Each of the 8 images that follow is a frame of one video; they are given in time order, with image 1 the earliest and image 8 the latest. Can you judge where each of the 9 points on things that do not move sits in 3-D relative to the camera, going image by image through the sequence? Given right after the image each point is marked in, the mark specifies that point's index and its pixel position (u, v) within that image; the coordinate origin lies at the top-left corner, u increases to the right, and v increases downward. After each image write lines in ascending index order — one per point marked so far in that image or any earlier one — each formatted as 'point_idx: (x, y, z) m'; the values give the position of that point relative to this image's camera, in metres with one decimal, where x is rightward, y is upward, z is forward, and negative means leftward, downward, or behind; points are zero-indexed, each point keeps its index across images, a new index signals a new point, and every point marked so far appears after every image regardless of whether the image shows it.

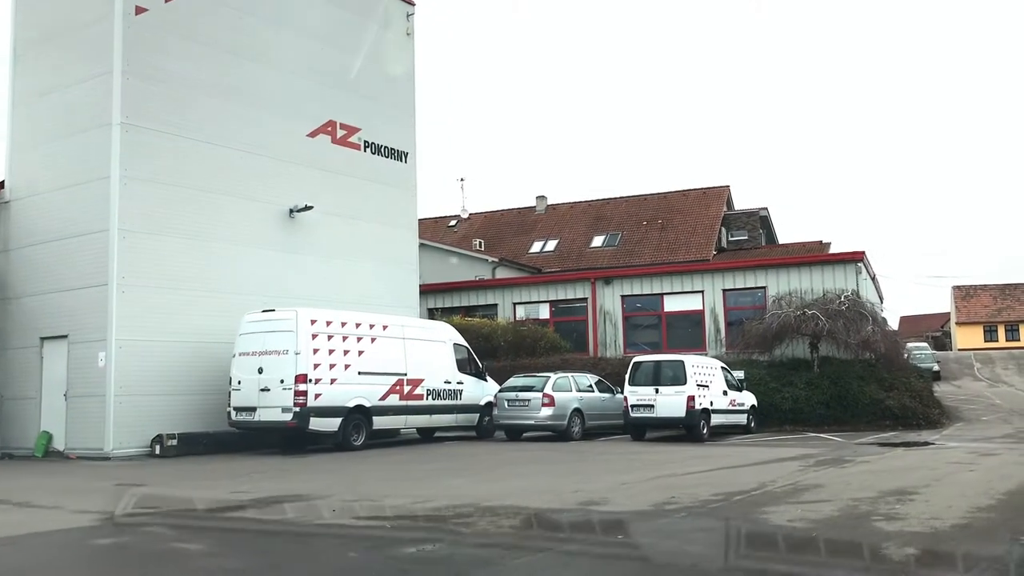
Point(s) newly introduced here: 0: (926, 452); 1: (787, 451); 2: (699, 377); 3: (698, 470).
0: (+6.8, -2.7, +15.6) m
1: (+4.8, -2.9, +16.3) m
2: (+3.9, -1.9, +19.9) m
3: (+2.9, -2.8, +14.2) m
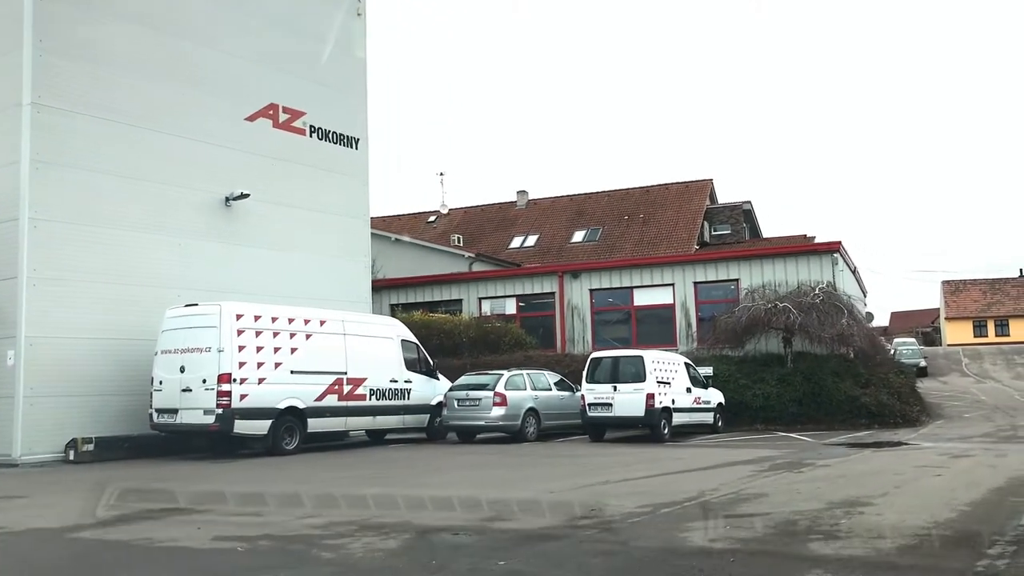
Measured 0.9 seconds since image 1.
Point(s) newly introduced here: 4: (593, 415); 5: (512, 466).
0: (+5.8, -2.6, +14.4) m
1: (+3.8, -2.7, +15.1) m
2: (+2.9, -1.7, +18.7) m
3: (+1.9, -2.6, +13.0) m
4: (+1.6, -2.5, +18.7) m
5: (0.0, -3.3, +17.1) m
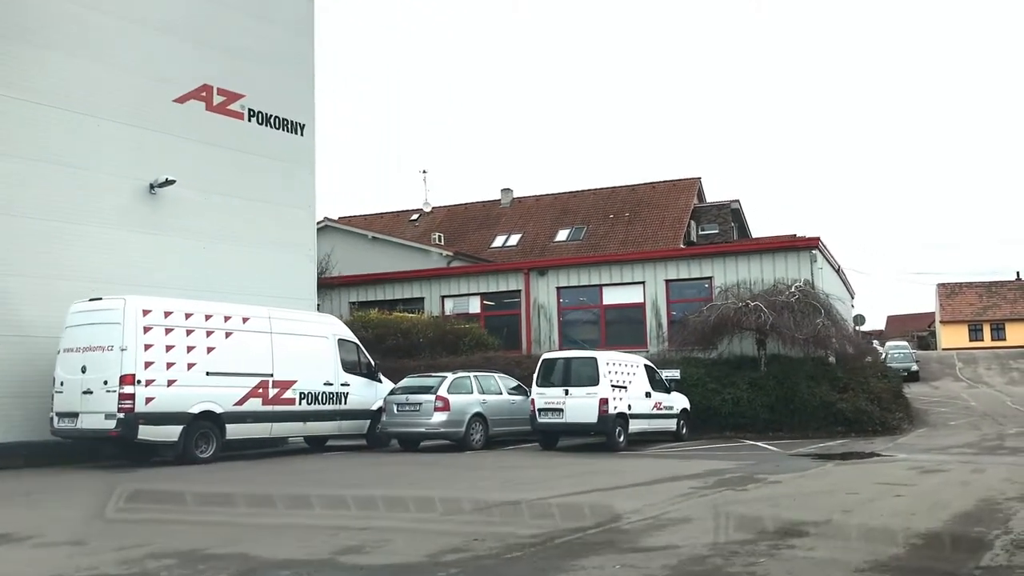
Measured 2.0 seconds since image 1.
0: (+4.8, -2.5, +12.9) m
1: (+2.7, -2.6, +13.7) m
2: (+1.9, -1.6, +17.3) m
3: (+0.8, -2.5, +11.6) m
4: (+0.6, -2.5, +17.3) m
5: (-1.1, -3.2, +15.7) m
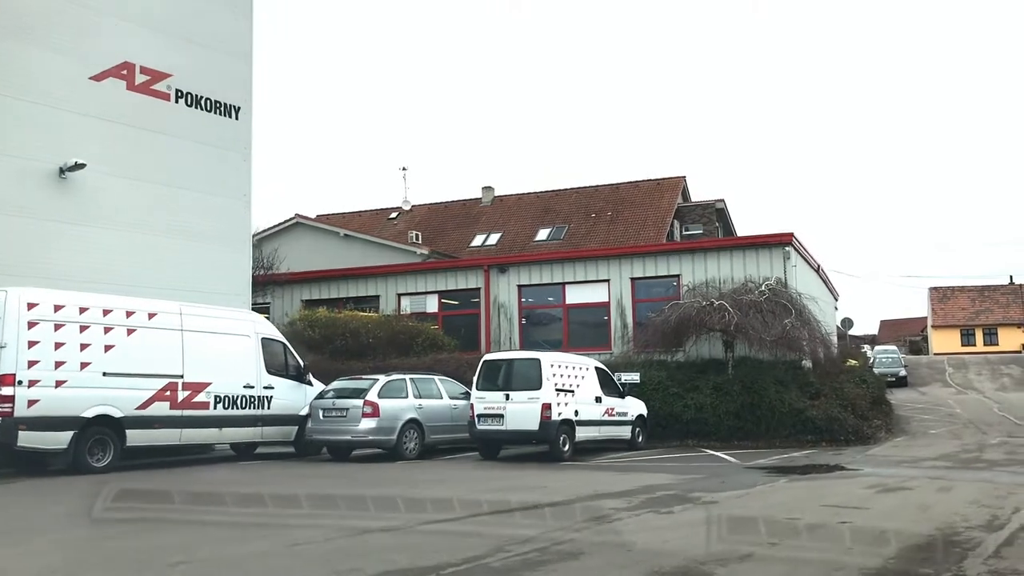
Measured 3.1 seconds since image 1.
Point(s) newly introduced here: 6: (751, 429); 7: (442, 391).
0: (+3.7, -2.4, +11.5) m
1: (+1.7, -2.5, +12.2) m
2: (+0.8, -1.5, +15.8) m
3: (-0.3, -2.4, +10.1) m
4: (-0.5, -2.4, +15.9) m
5: (-2.1, -3.1, +14.2) m
6: (+4.9, -2.9, +19.0) m
7: (-1.3, -1.9, +17.2) m
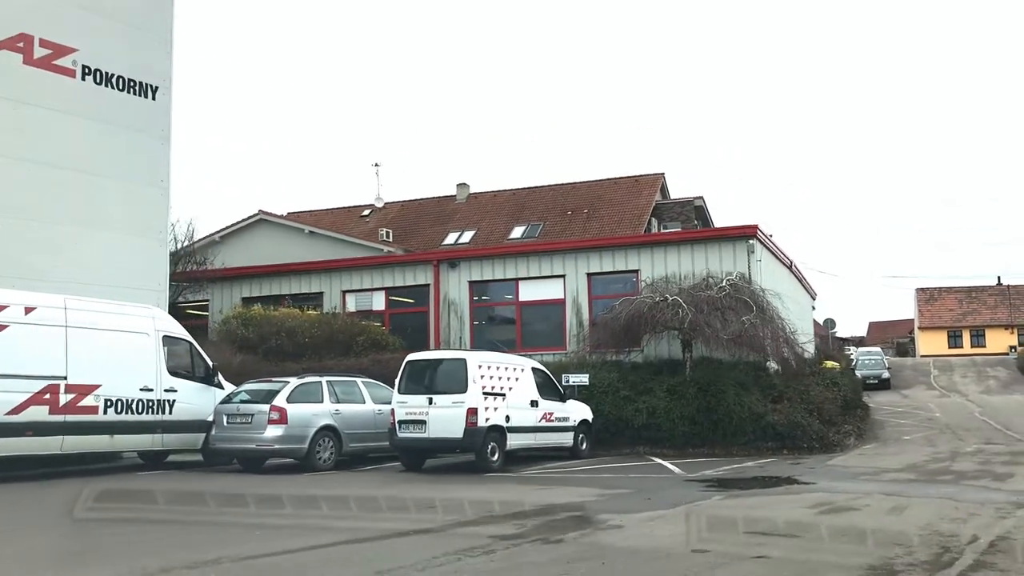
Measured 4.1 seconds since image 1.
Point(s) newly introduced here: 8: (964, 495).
0: (+2.6, -2.3, +10.0) m
1: (+0.5, -2.4, +10.7) m
2: (-0.4, -1.4, +14.3) m
3: (-1.4, -2.3, +8.6) m
4: (-1.7, -2.3, +14.3) m
5: (-3.3, -2.9, +12.7) m
6: (+3.7, -2.8, +17.6) m
7: (-2.5, -1.8, +15.6) m
8: (+5.0, -2.3, +10.4) m
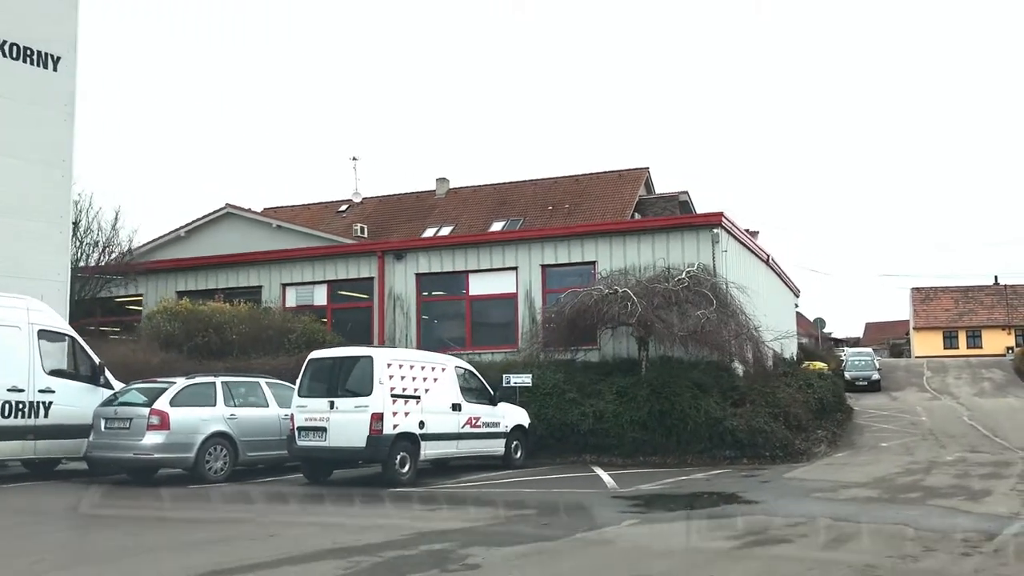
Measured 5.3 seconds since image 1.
0: (+1.4, -2.1, +8.3) m
1: (-0.6, -2.3, +9.0) m
2: (-1.5, -1.3, +12.6) m
3: (-2.5, -2.1, +6.9) m
4: (-2.8, -2.1, +12.7) m
5: (-4.5, -2.8, +11.0) m
6: (+2.5, -2.6, +15.9) m
7: (-3.6, -1.6, +14.0) m
8: (+3.9, -2.2, +8.8) m
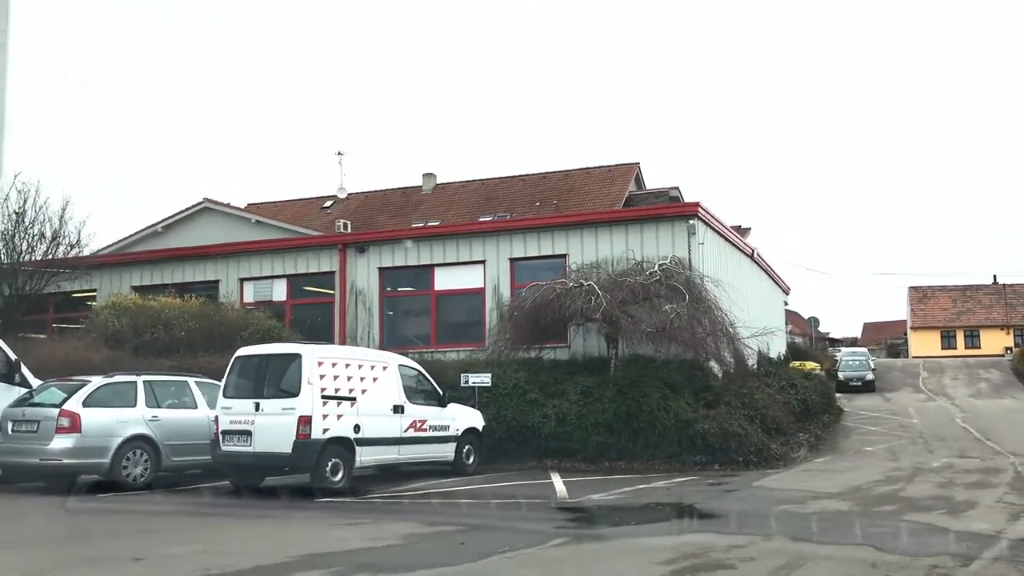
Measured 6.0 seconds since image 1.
0: (+0.7, -2.0, +7.2) m
1: (-1.4, -2.1, +8.0) m
2: (-2.2, -1.2, +11.6) m
3: (-3.3, -2.0, +5.9) m
4: (-3.5, -2.0, +11.6) m
5: (-5.2, -2.7, +10.0) m
6: (+1.8, -2.5, +14.8) m
7: (-4.3, -1.5, +12.9) m
8: (+3.2, -2.1, +7.7) m
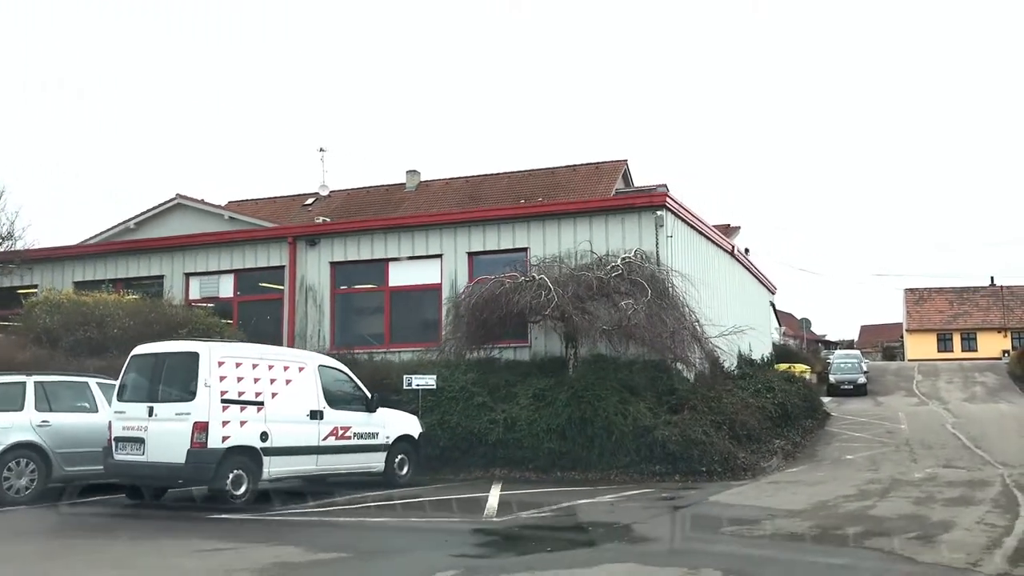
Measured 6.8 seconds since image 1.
0: (-0.1, -1.9, +6.0) m
1: (-2.2, -2.0, +6.8) m
2: (-3.0, -1.1, +10.4) m
3: (-4.1, -1.9, +4.6) m
4: (-4.4, -1.9, +10.4) m
5: (-6.0, -2.5, +8.7) m
6: (+1.0, -2.4, +13.6) m
7: (-5.2, -1.4, +11.7) m
8: (+2.3, -2.0, +6.5) m
